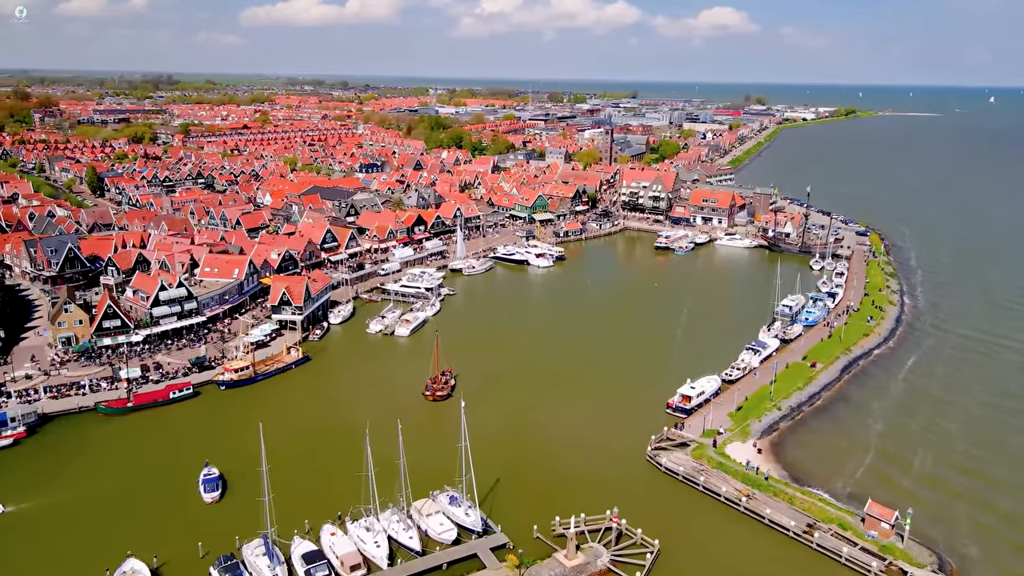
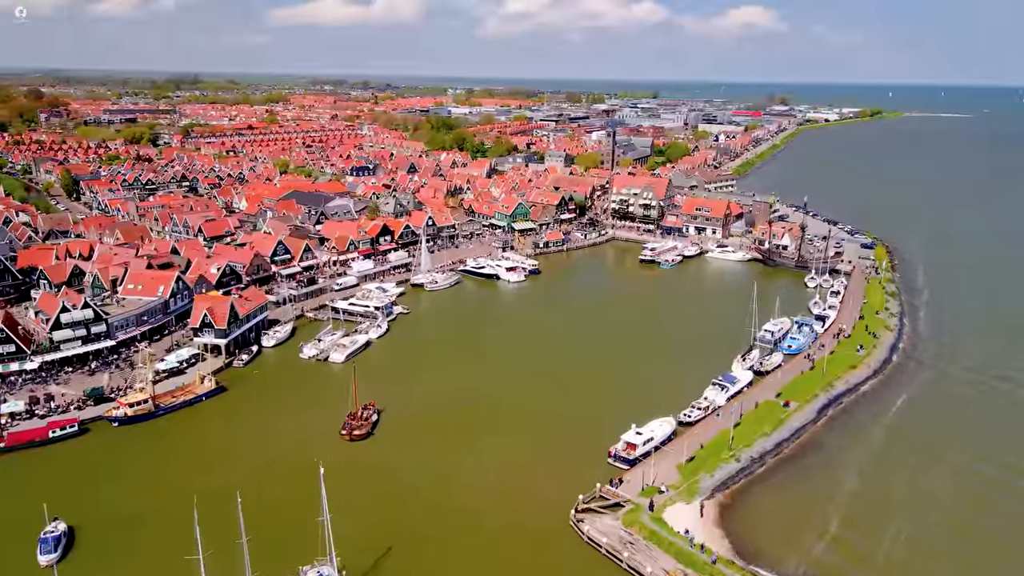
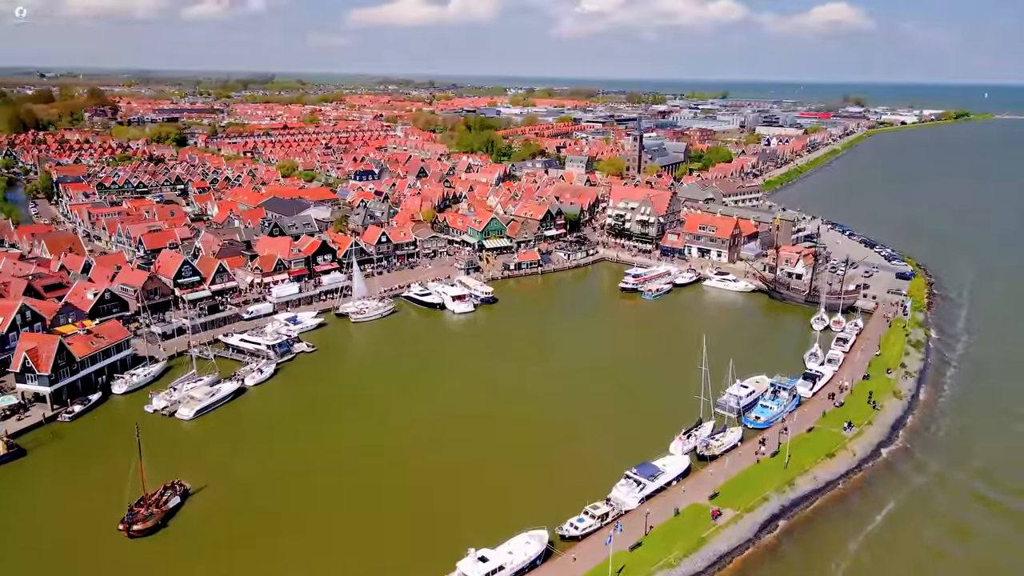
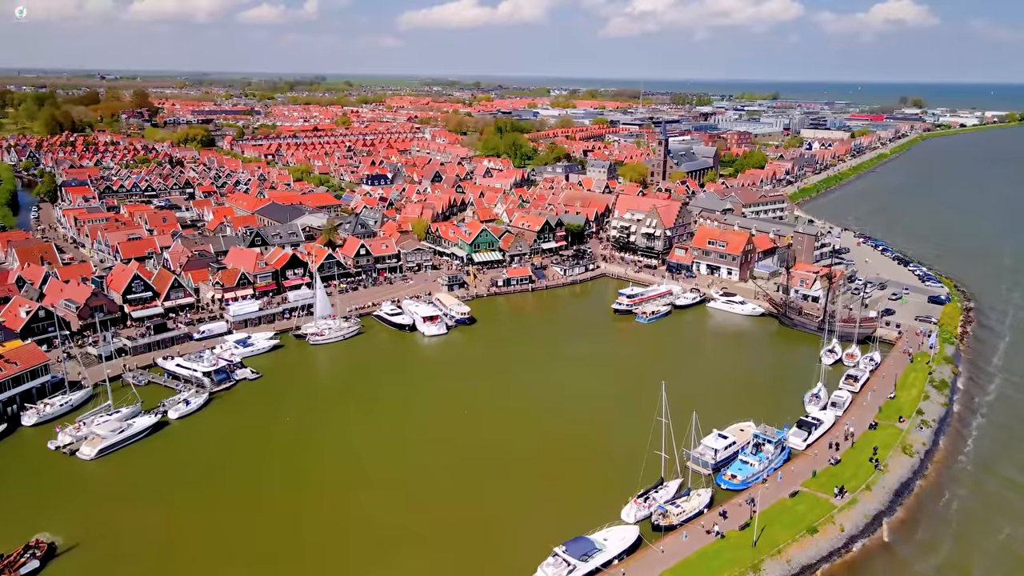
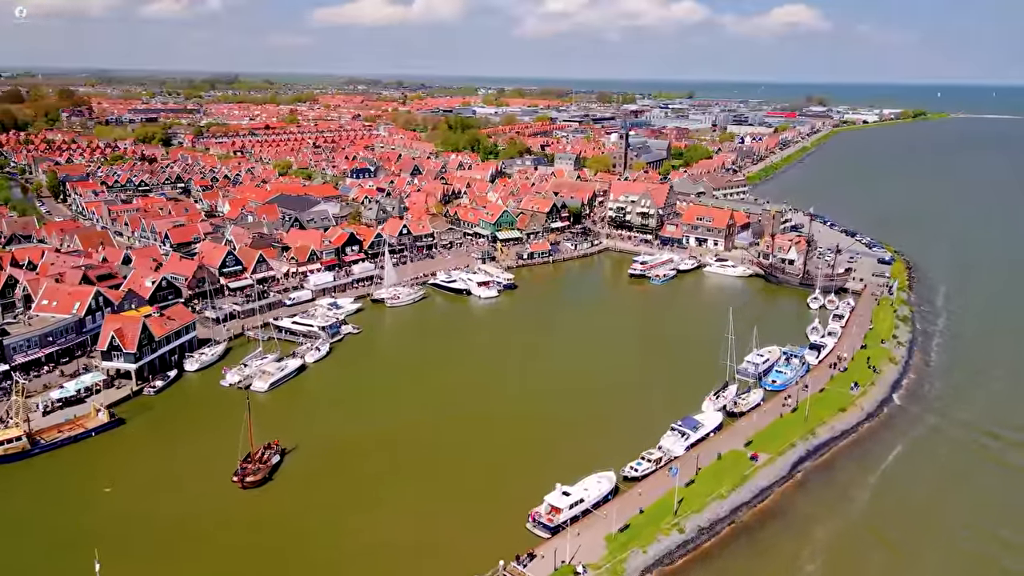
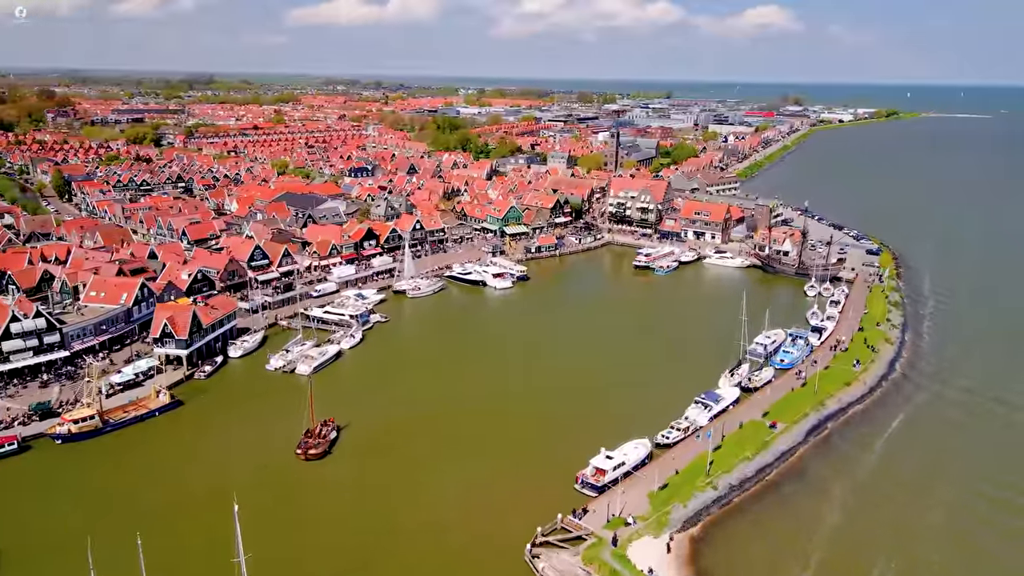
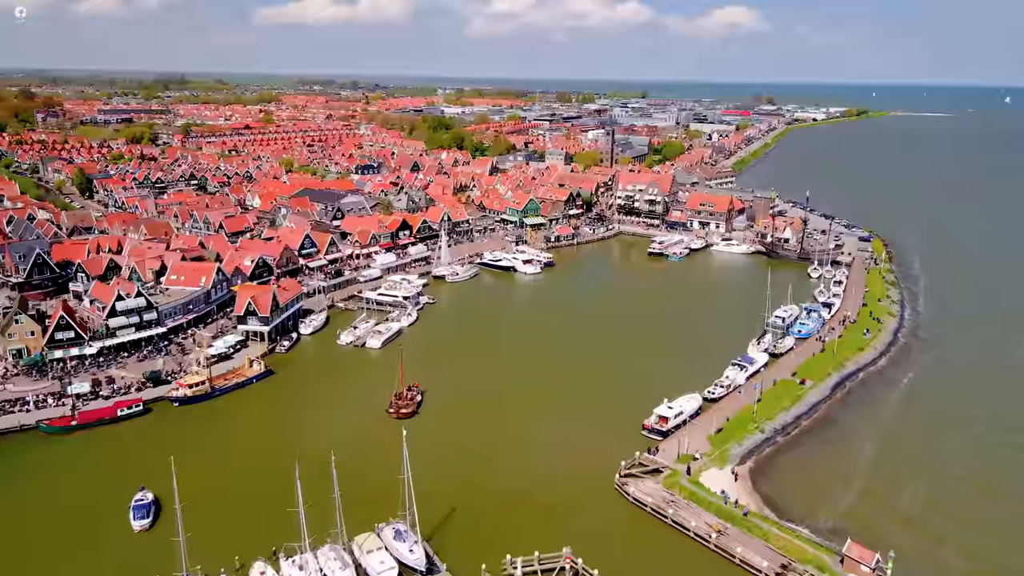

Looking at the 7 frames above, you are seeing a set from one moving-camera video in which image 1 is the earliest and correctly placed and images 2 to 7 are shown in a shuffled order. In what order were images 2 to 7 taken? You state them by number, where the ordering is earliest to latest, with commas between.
7, 2, 6, 5, 3, 4
